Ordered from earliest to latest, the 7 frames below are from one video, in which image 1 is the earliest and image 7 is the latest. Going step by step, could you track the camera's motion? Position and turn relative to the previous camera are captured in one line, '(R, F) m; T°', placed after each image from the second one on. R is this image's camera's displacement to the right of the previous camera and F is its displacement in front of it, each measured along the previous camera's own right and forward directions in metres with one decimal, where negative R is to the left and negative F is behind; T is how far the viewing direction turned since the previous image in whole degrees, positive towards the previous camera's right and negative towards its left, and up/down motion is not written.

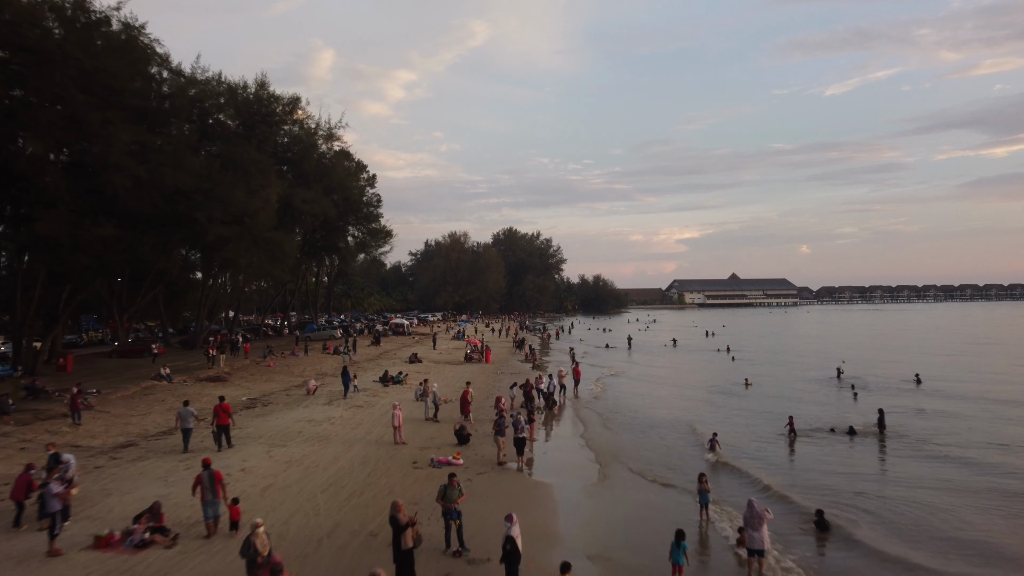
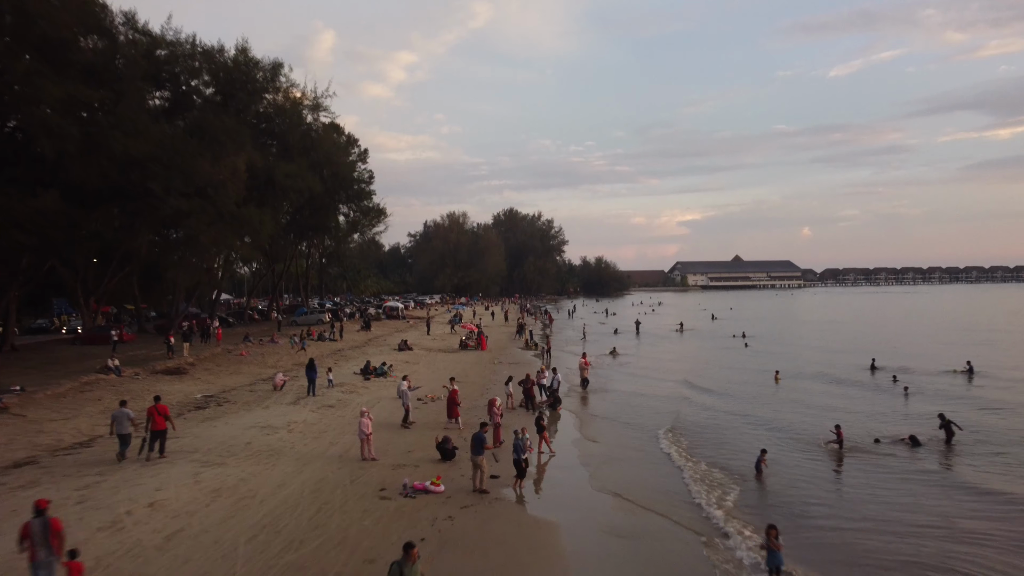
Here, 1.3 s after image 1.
(+0.1, +3.4) m; 0°
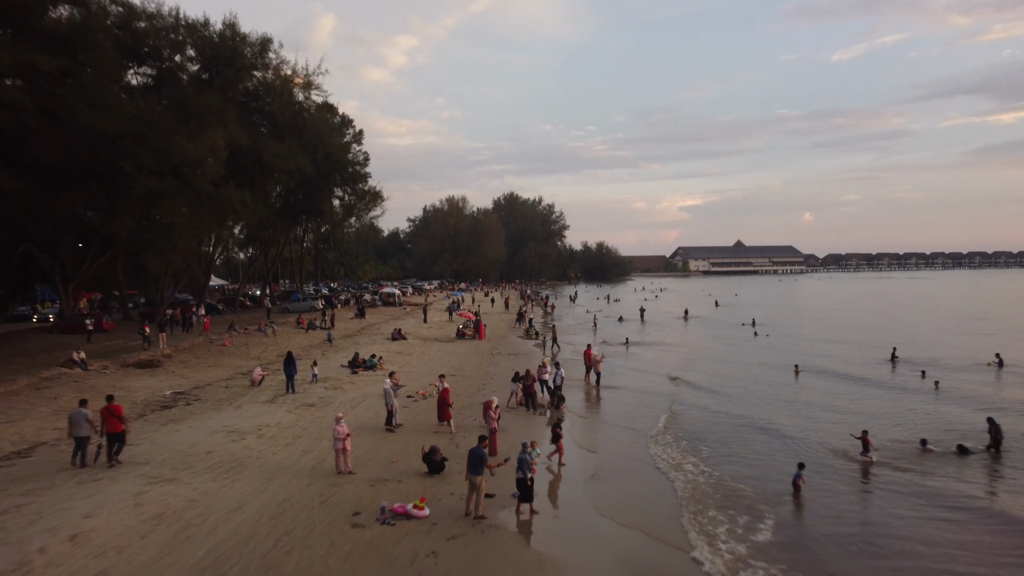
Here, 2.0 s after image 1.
(0.0, +1.8) m; 0°
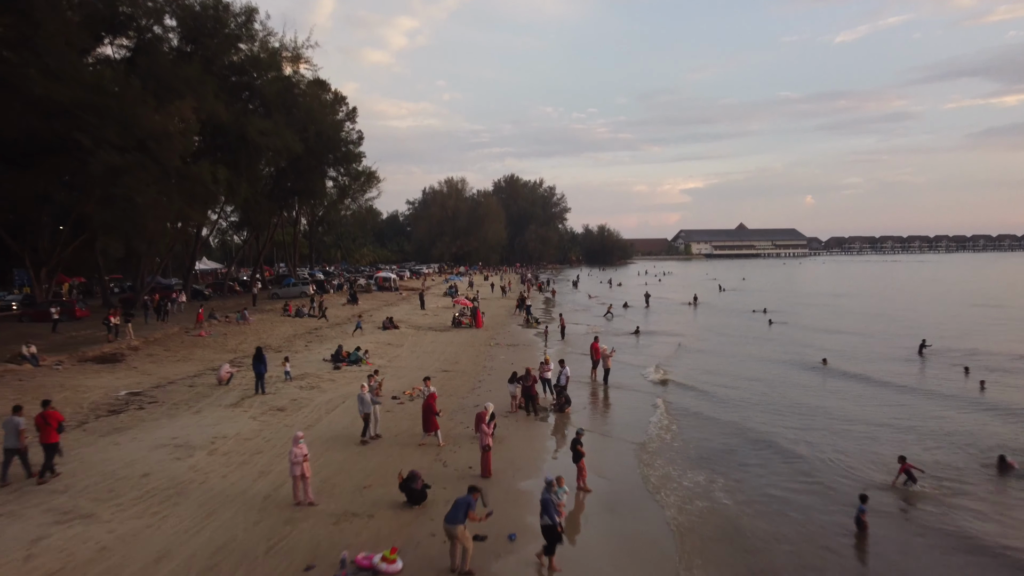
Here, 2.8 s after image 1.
(+0.1, +2.2) m; 0°
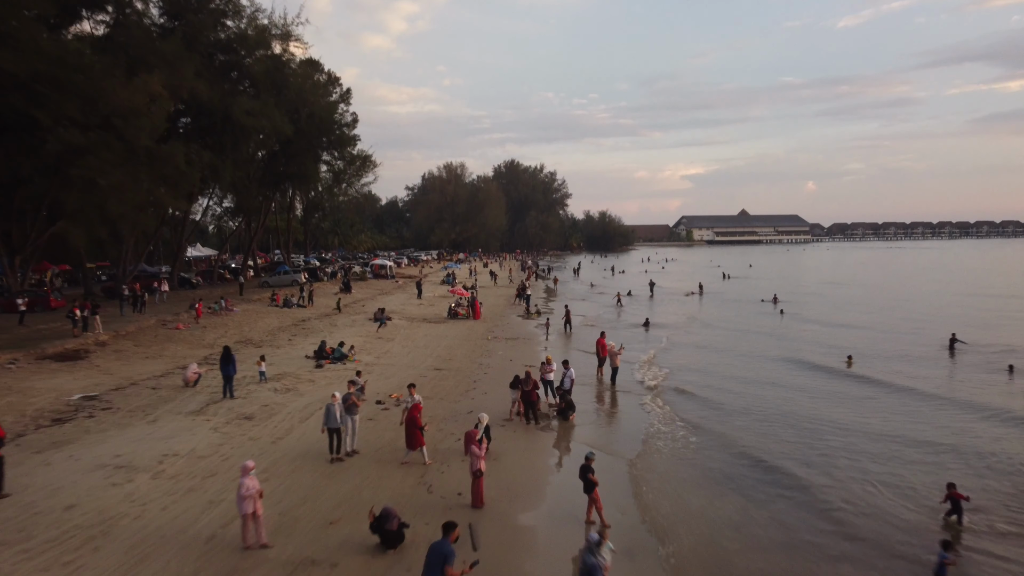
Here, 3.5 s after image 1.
(0.0, +1.8) m; 0°
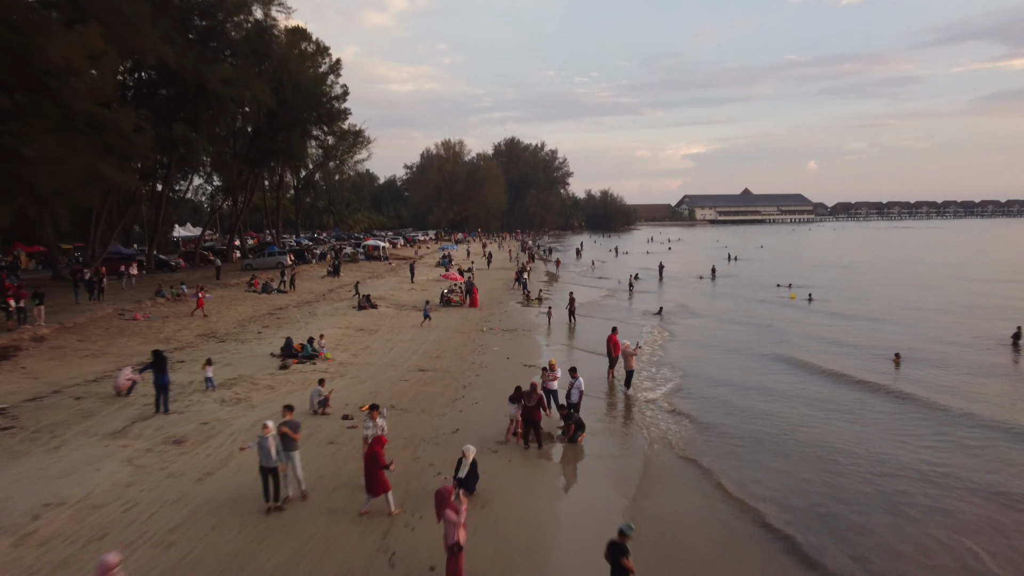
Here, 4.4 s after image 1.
(+0.1, +2.7) m; 0°
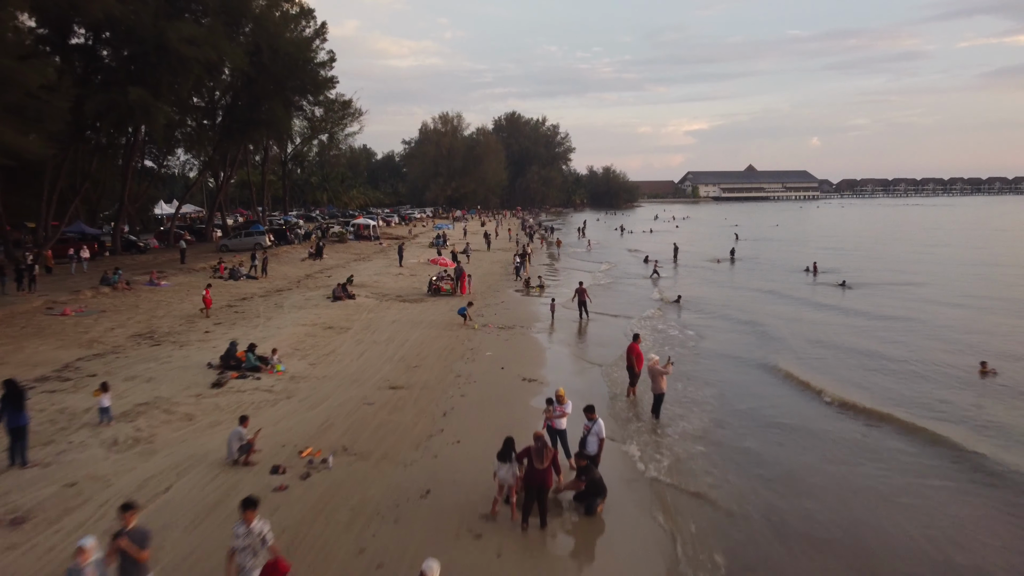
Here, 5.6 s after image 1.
(+0.1, +3.5) m; 0°
